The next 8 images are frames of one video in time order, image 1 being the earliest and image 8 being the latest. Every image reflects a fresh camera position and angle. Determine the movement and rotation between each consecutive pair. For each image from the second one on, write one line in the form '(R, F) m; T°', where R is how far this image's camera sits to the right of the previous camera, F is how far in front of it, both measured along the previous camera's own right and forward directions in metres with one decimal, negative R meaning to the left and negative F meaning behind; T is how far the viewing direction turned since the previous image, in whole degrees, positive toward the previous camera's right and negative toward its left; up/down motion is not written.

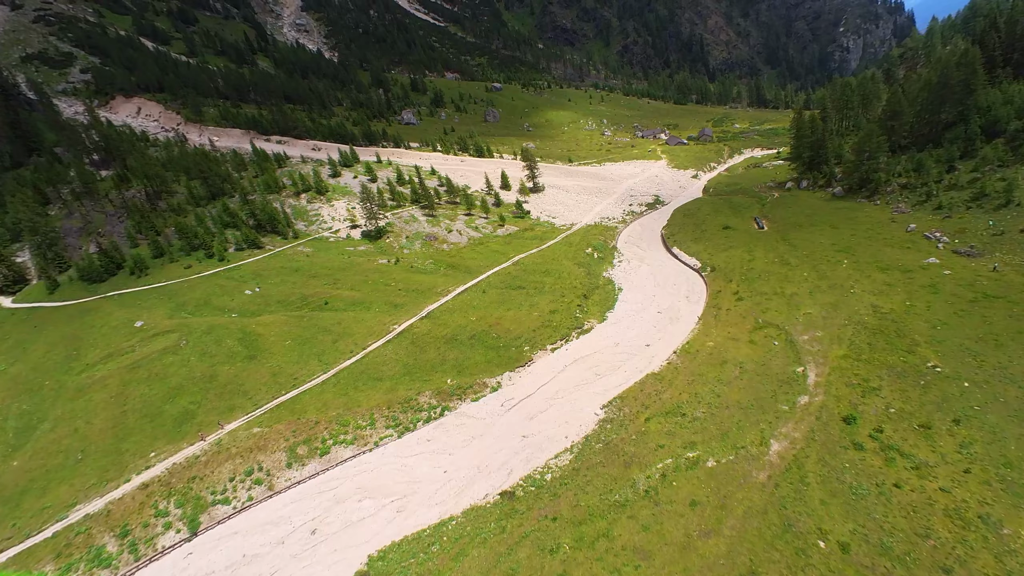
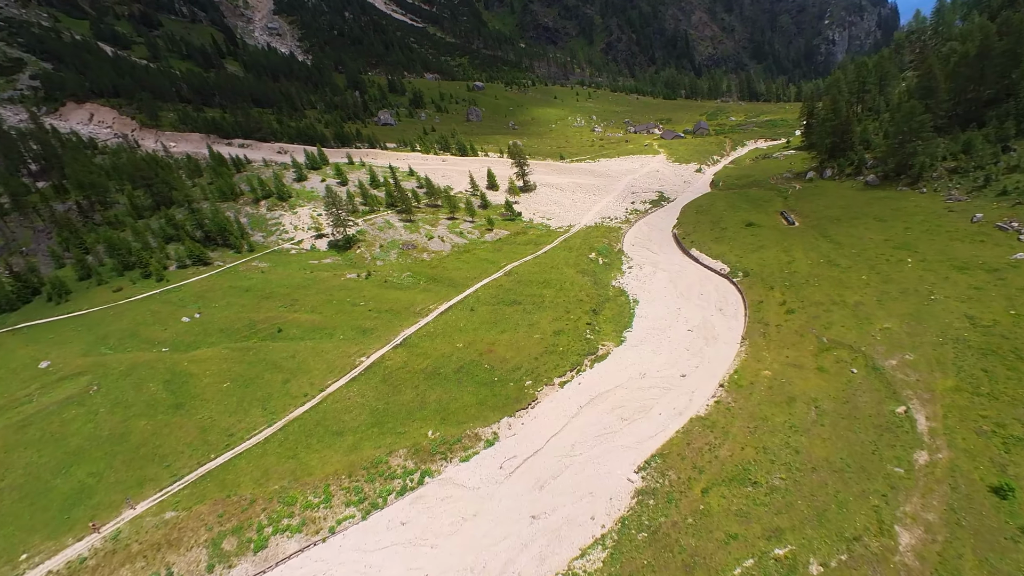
(-0.6, +11.6) m; +1°
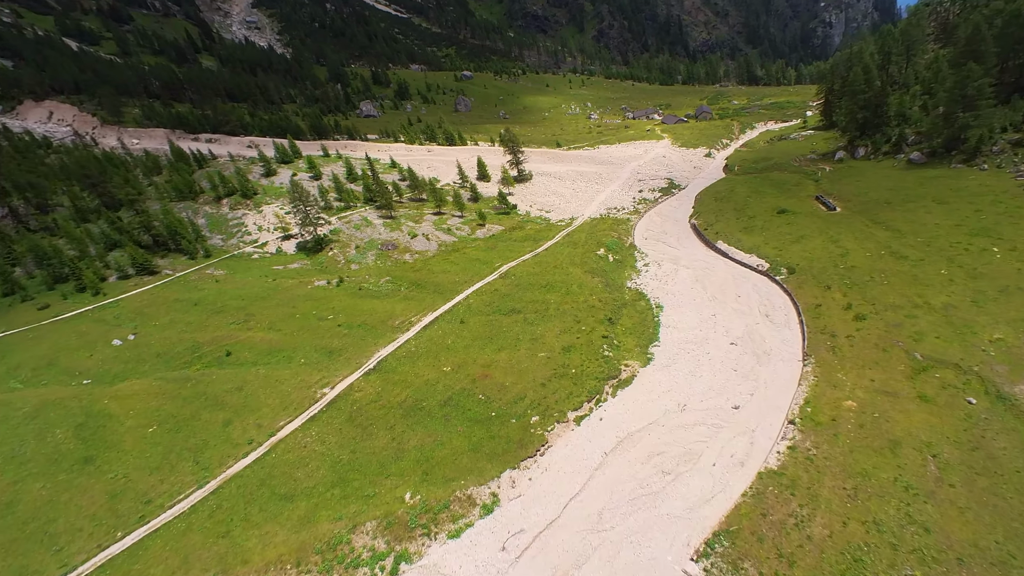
(-0.3, +9.6) m; +1°
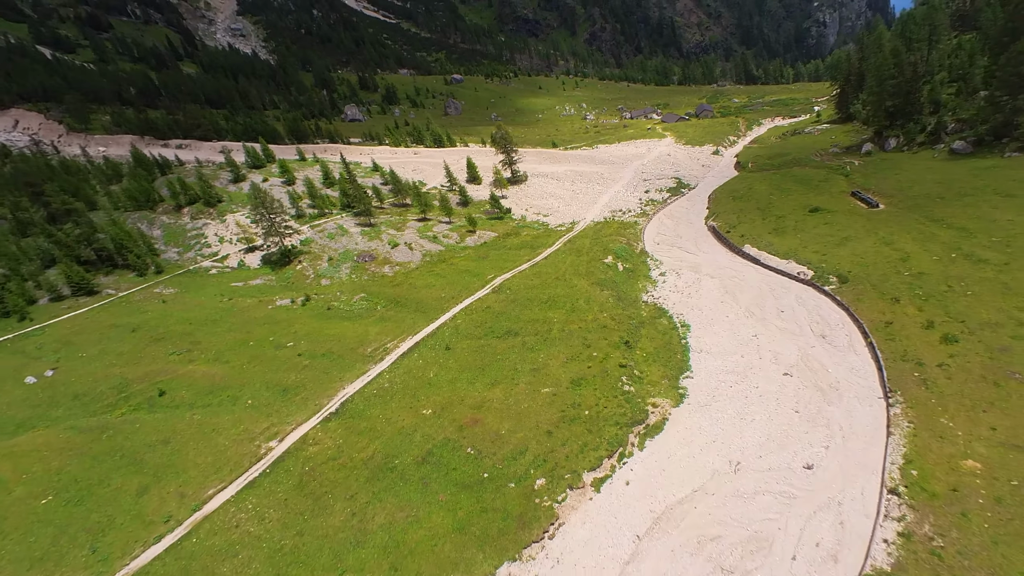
(+0.1, +7.9) m; +1°
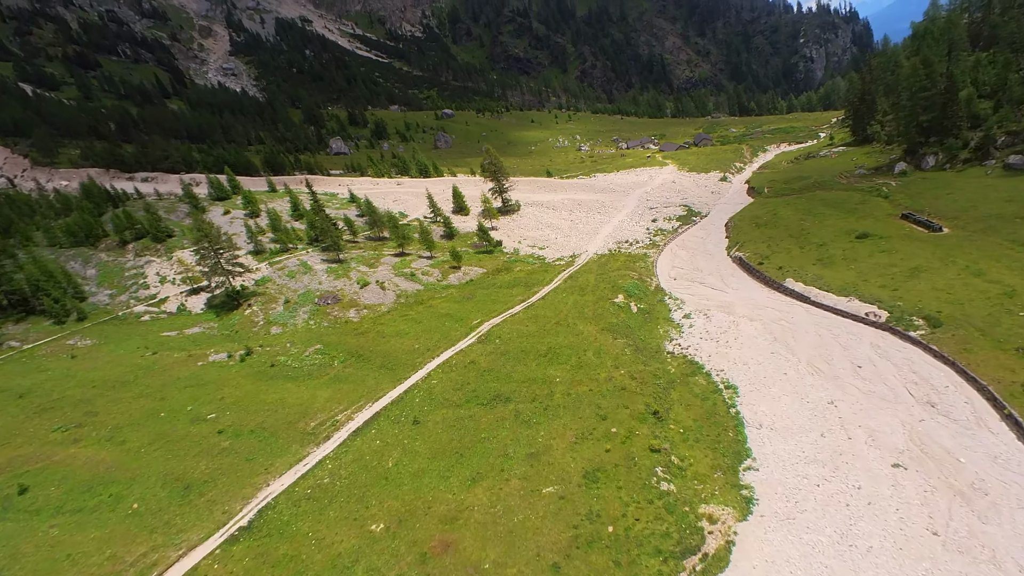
(+0.4, +9.0) m; +1°
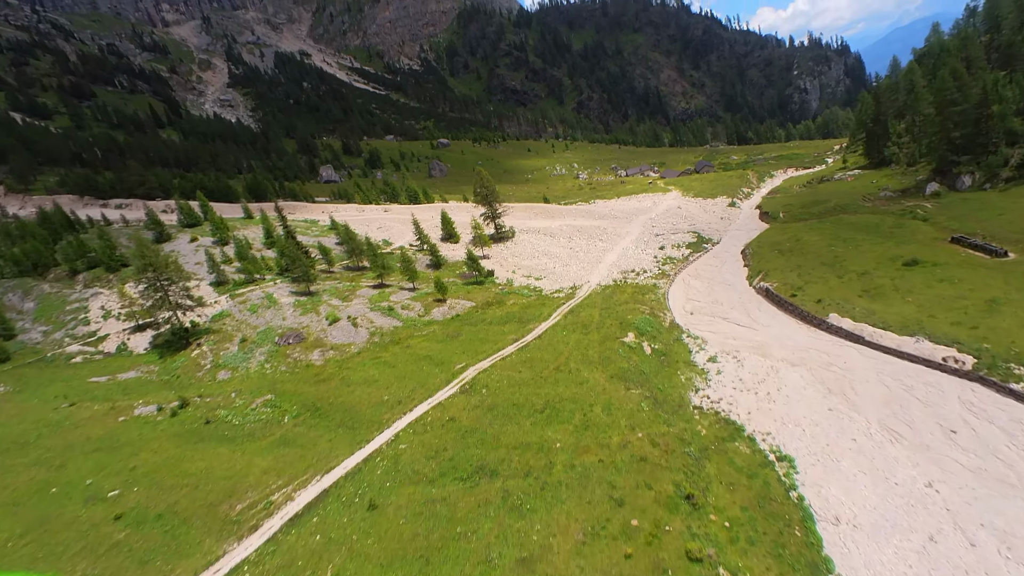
(+0.5, +6.3) m; 0°
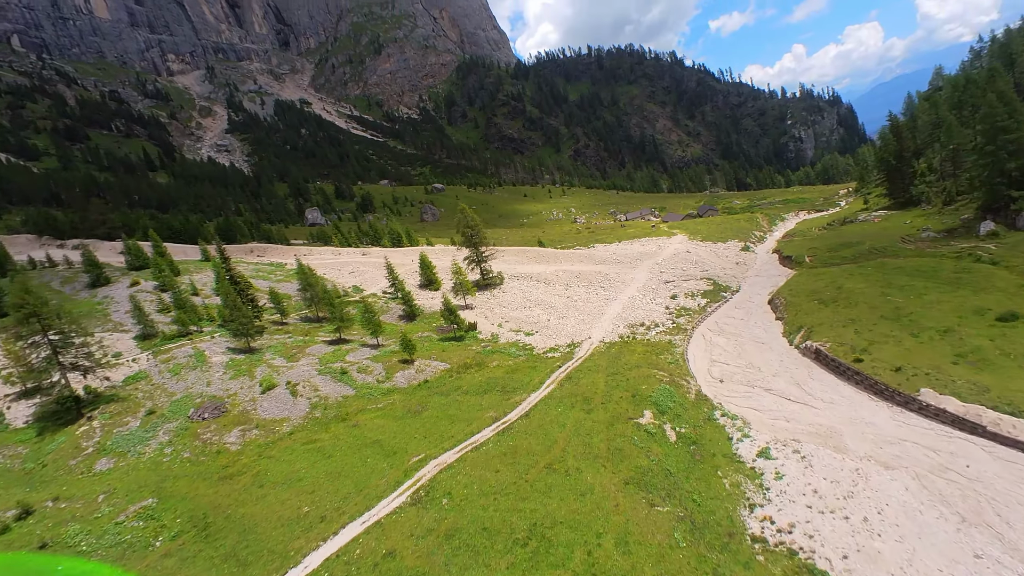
(+1.1, +8.4) m; 0°
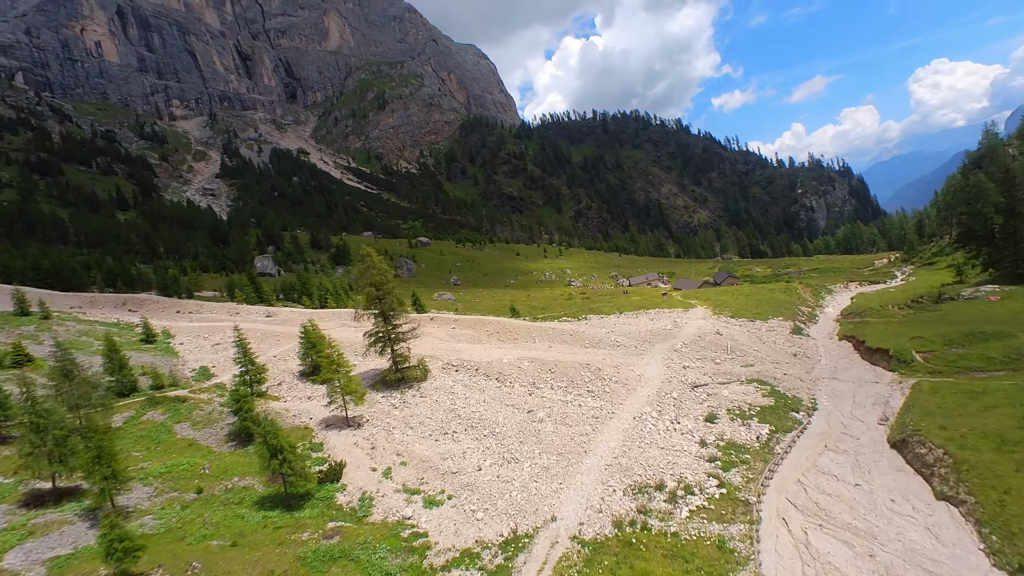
(+4.5, +20.1) m; 0°
